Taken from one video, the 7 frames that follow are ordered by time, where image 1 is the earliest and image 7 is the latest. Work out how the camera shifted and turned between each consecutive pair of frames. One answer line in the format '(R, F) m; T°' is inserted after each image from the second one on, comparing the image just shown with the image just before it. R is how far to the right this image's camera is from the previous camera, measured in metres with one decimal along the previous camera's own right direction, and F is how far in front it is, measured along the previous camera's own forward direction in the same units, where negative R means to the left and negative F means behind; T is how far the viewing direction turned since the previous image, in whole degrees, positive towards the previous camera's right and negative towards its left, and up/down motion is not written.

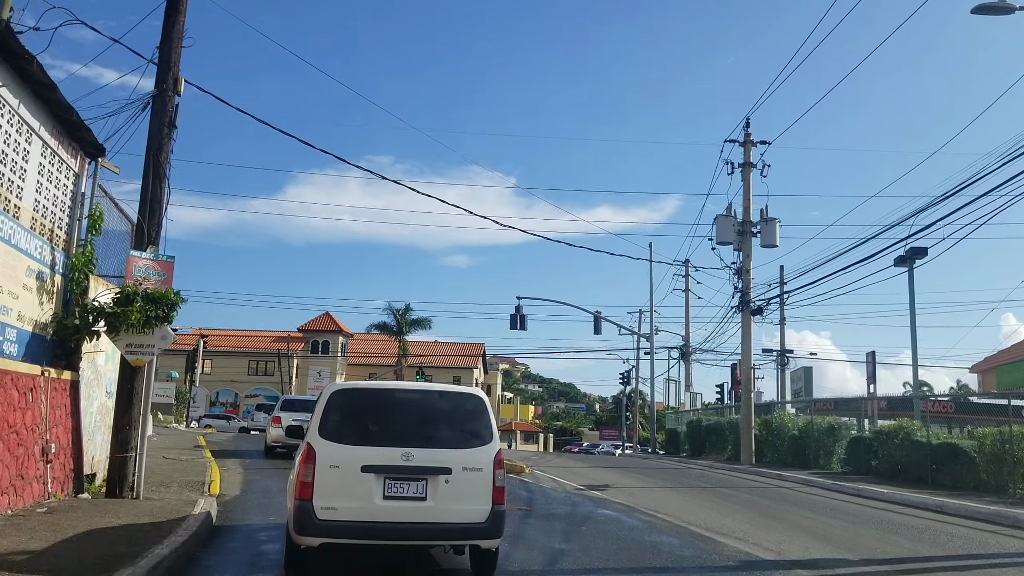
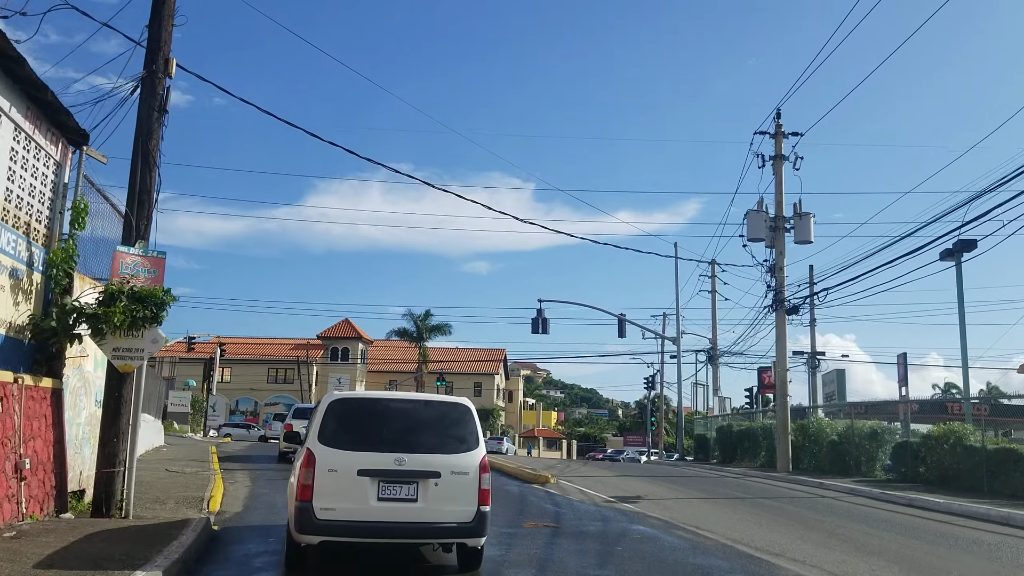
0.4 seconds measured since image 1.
(0.0, +1.3) m; -1°
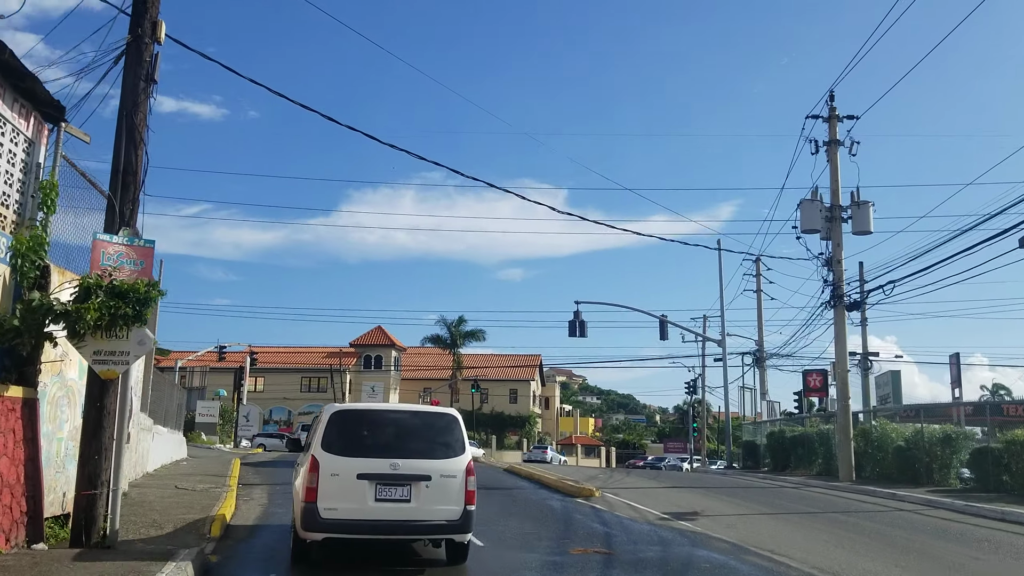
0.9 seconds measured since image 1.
(-0.1, +1.8) m; -2°
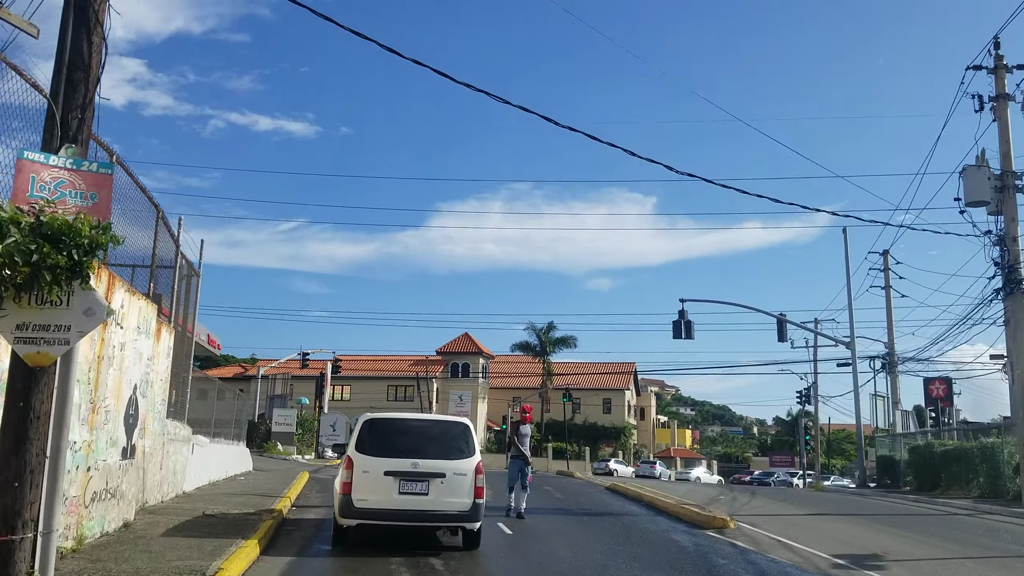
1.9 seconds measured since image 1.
(-0.4, +3.8) m; -6°
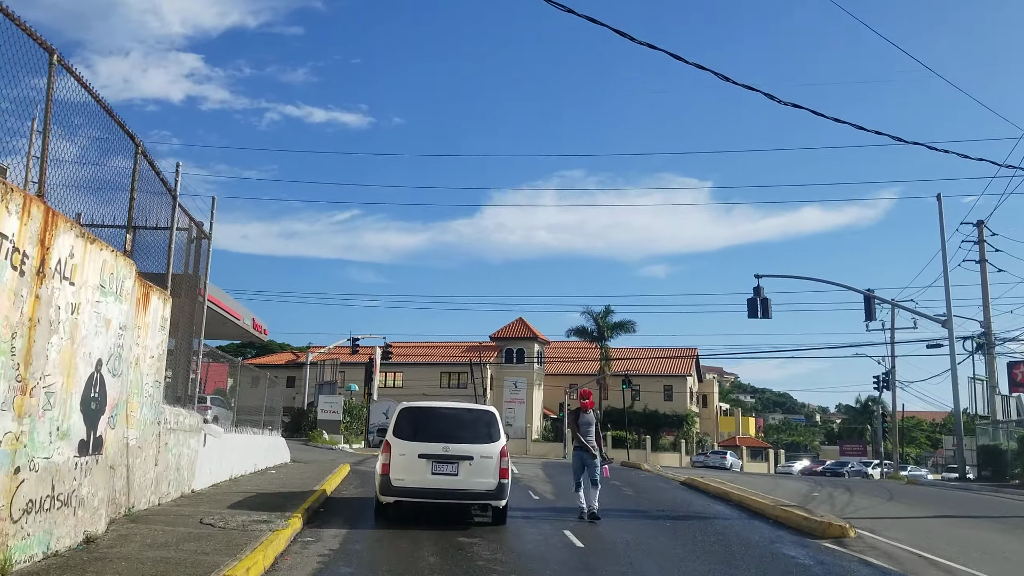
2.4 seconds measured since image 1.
(-0.2, +2.7) m; -4°
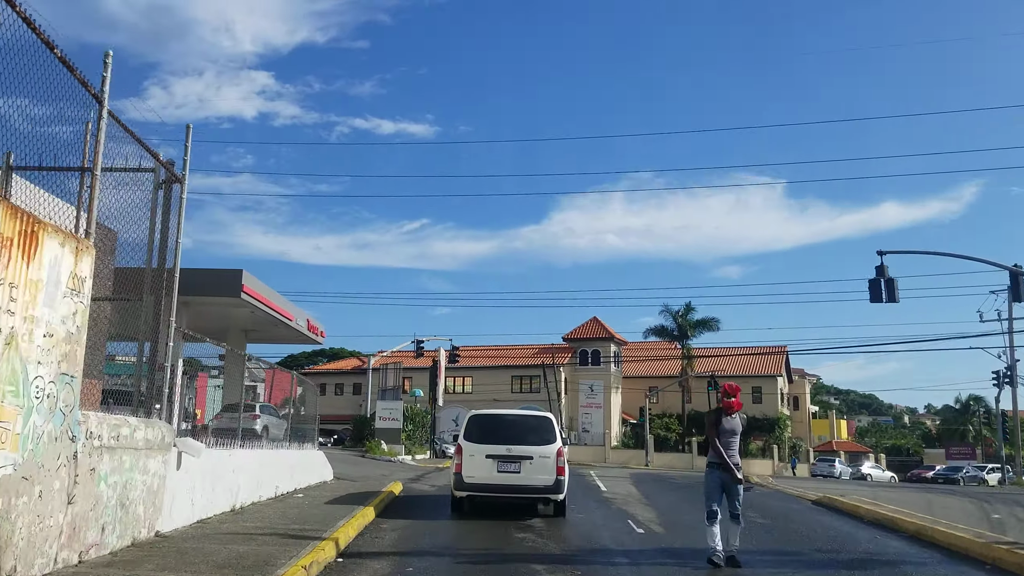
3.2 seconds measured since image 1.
(-0.3, +4.2) m; -5°
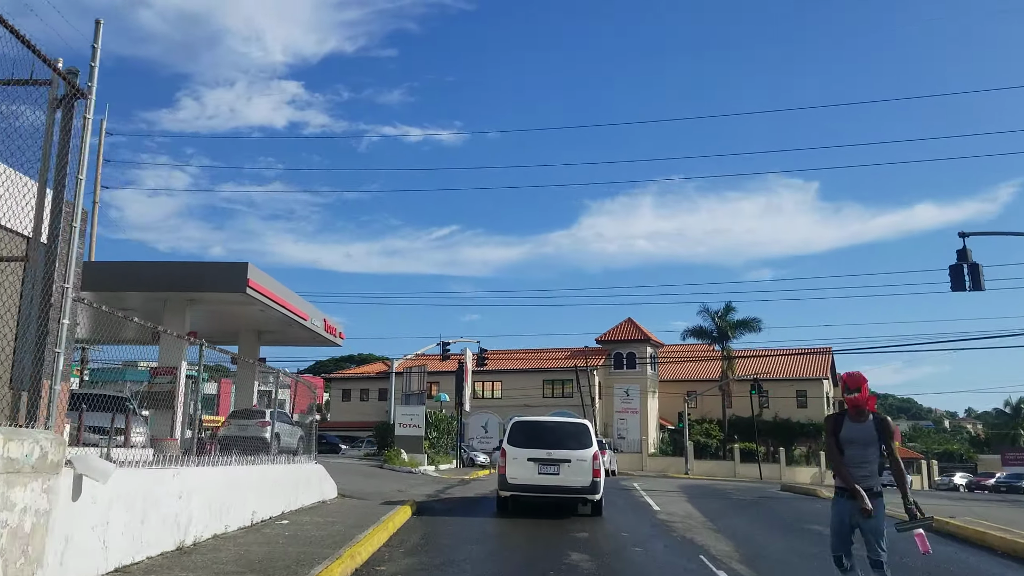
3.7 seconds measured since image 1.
(-0.1, +3.0) m; -2°
